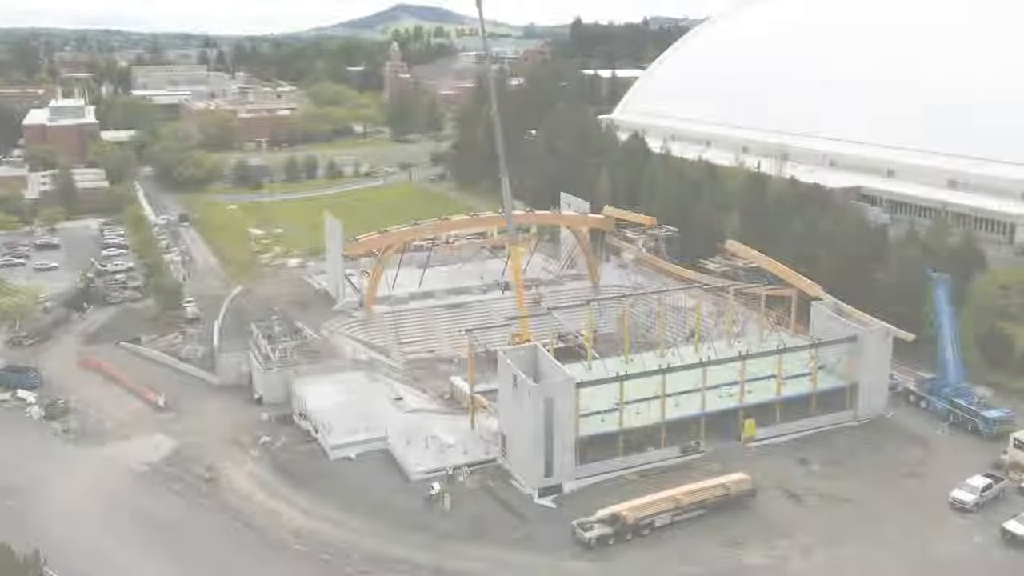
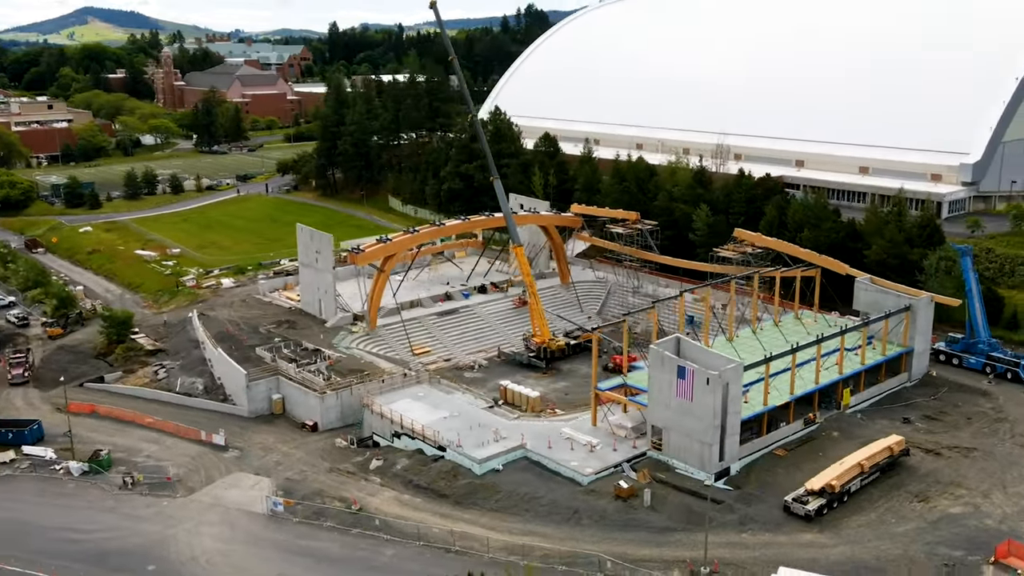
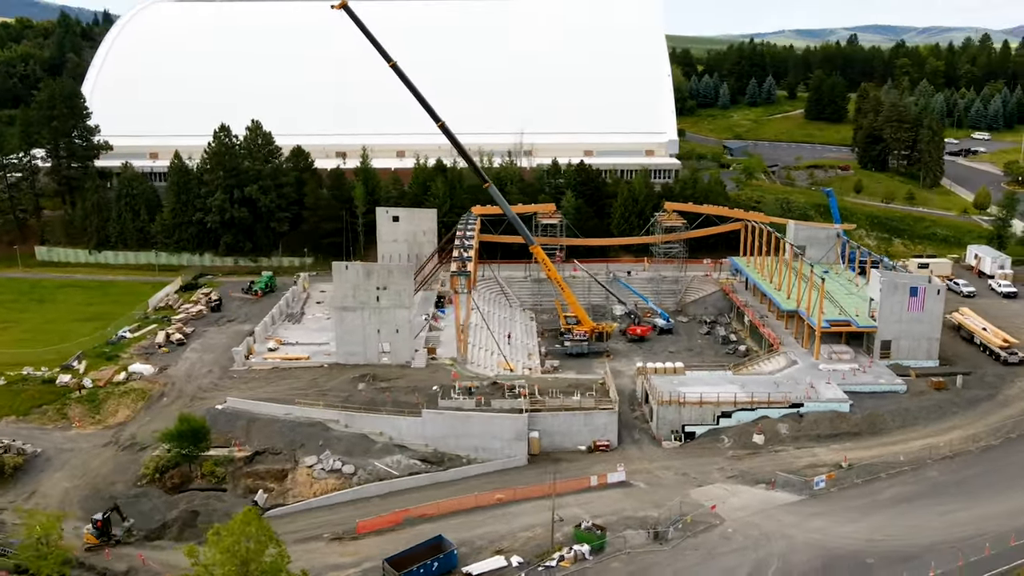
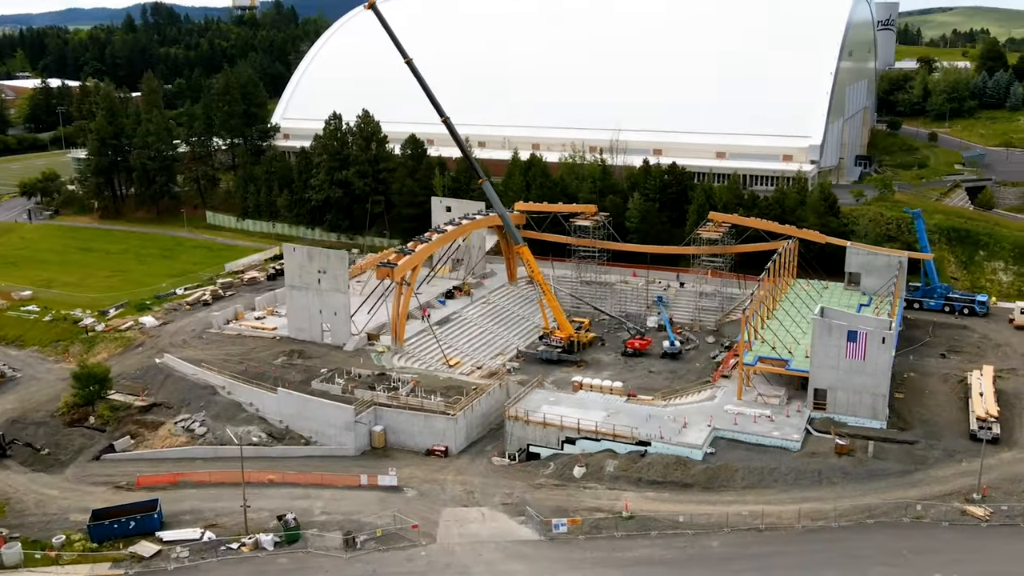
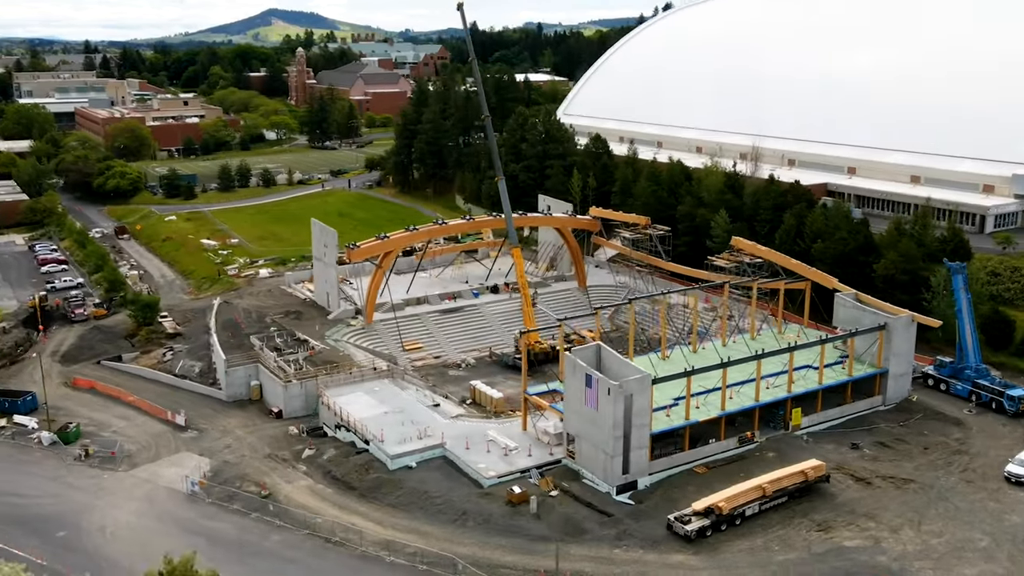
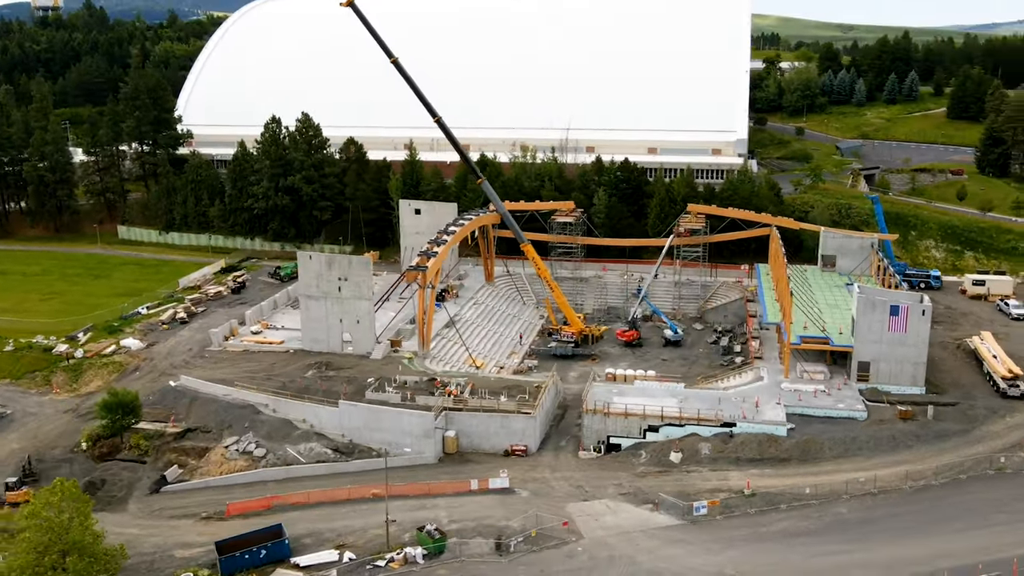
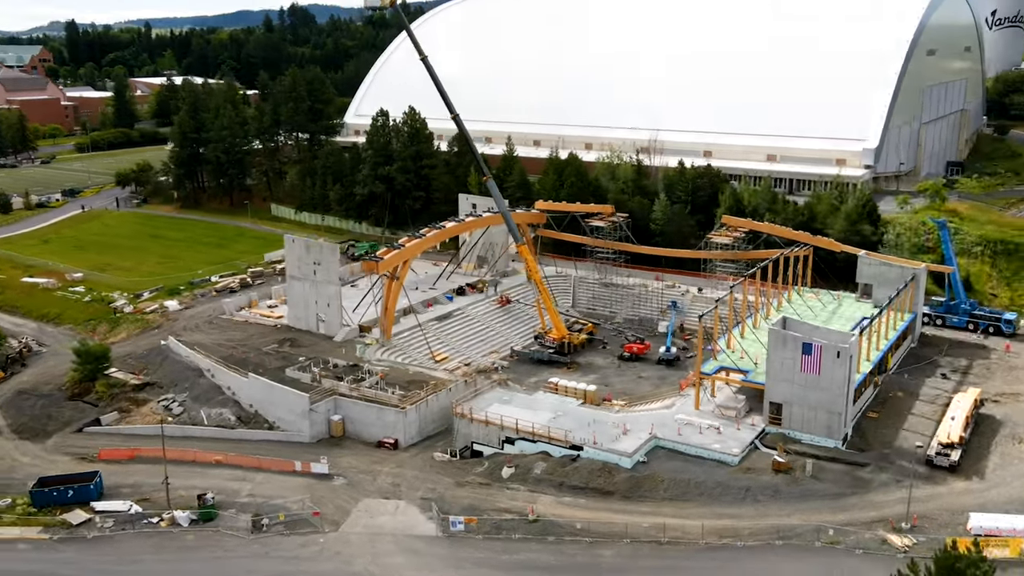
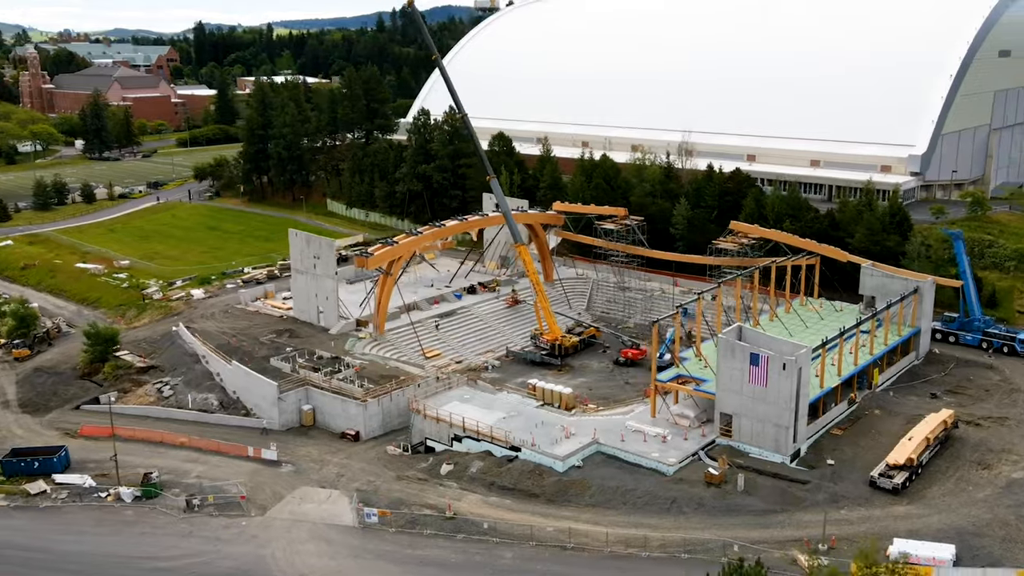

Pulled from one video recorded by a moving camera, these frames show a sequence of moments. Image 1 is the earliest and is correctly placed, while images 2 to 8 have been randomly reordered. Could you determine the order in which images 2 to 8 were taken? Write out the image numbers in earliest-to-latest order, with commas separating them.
5, 2, 8, 7, 4, 6, 3
